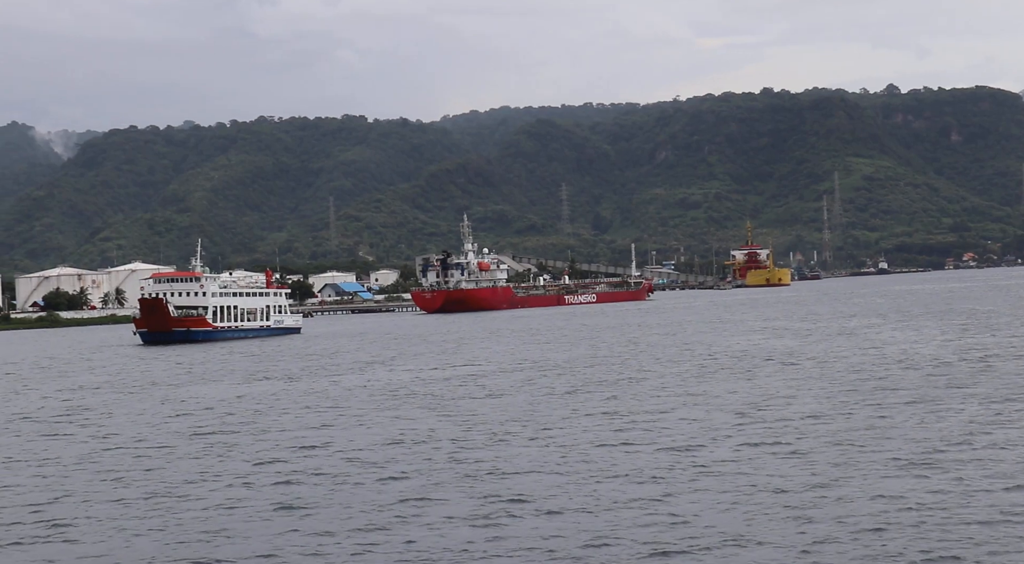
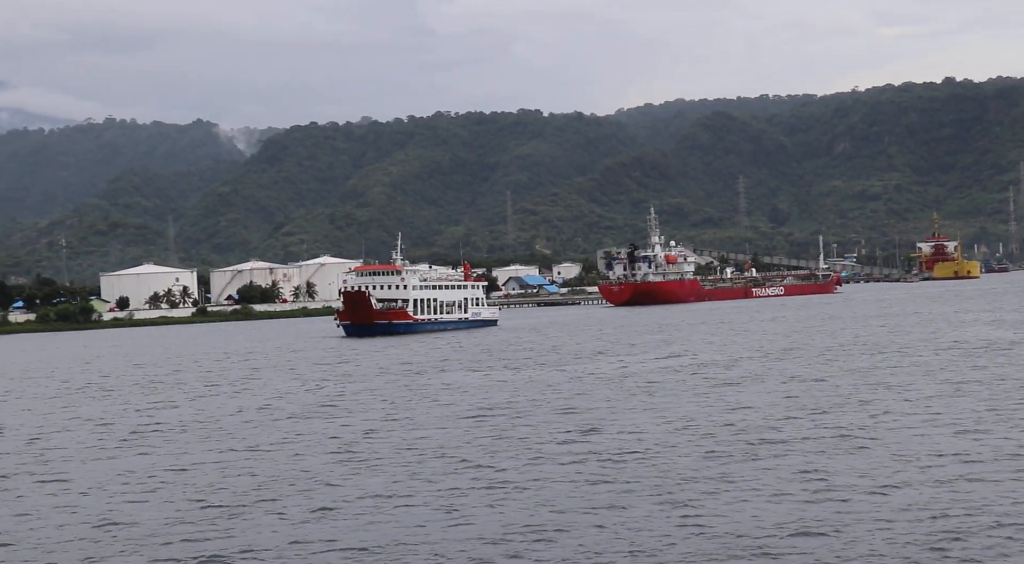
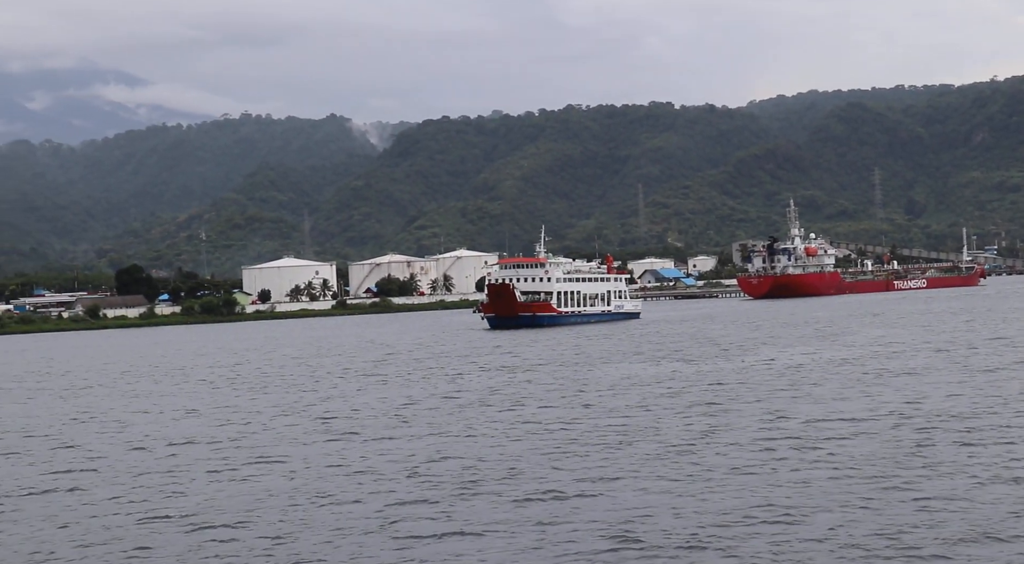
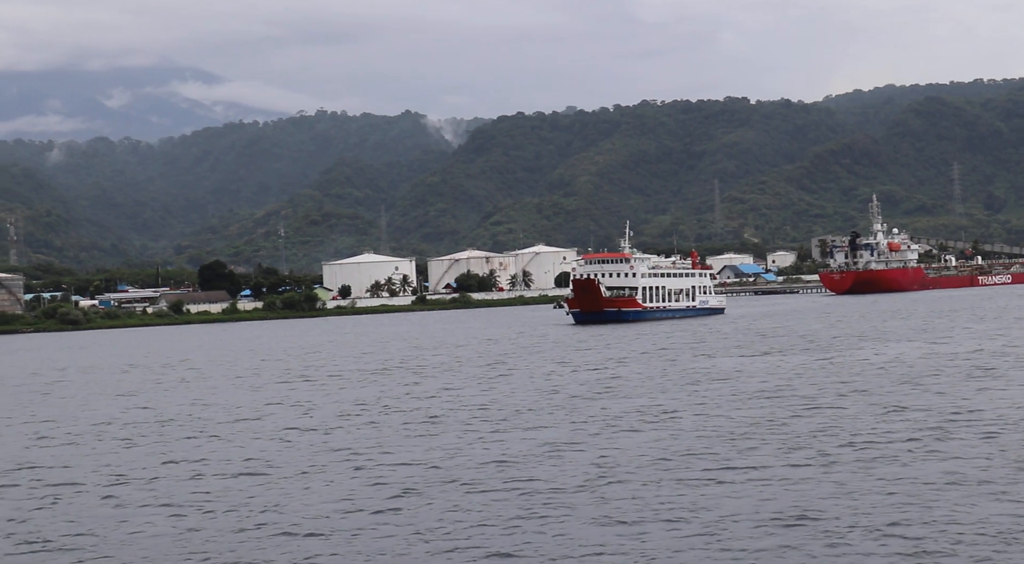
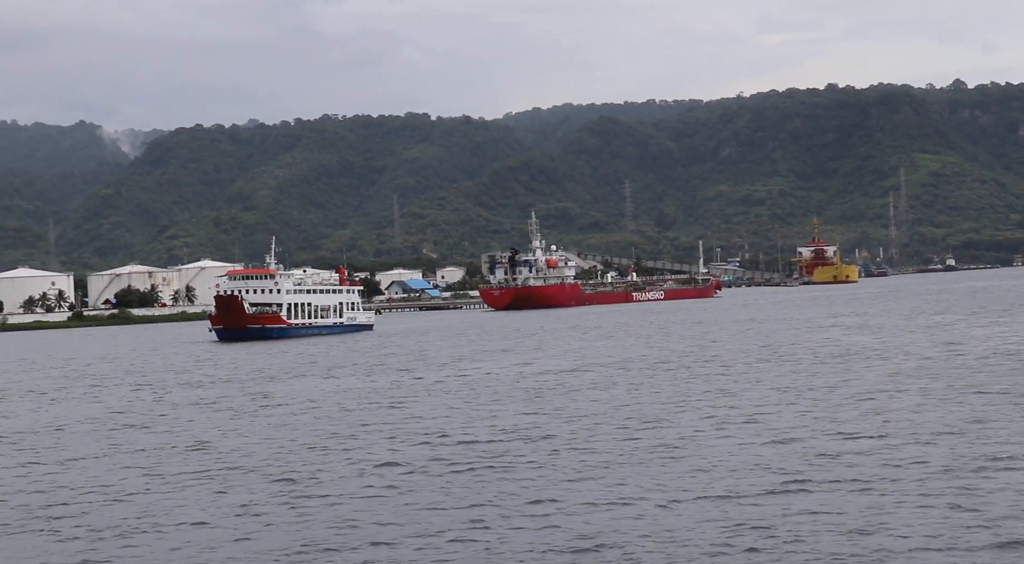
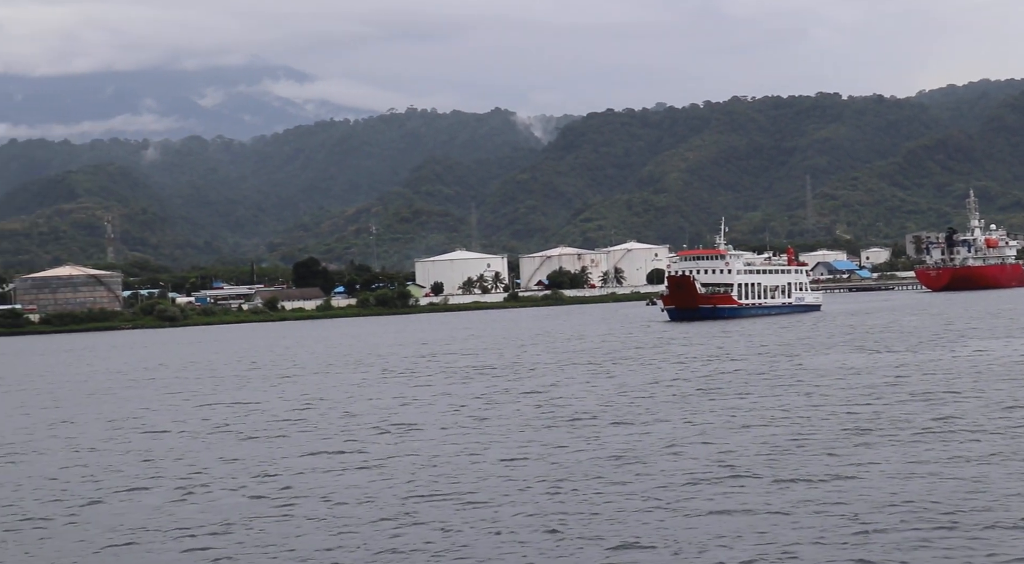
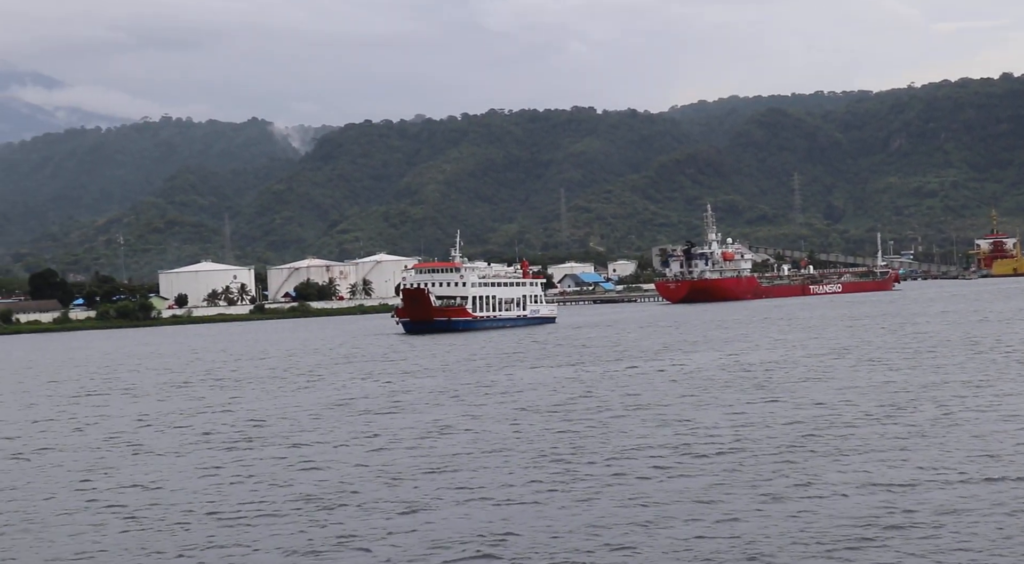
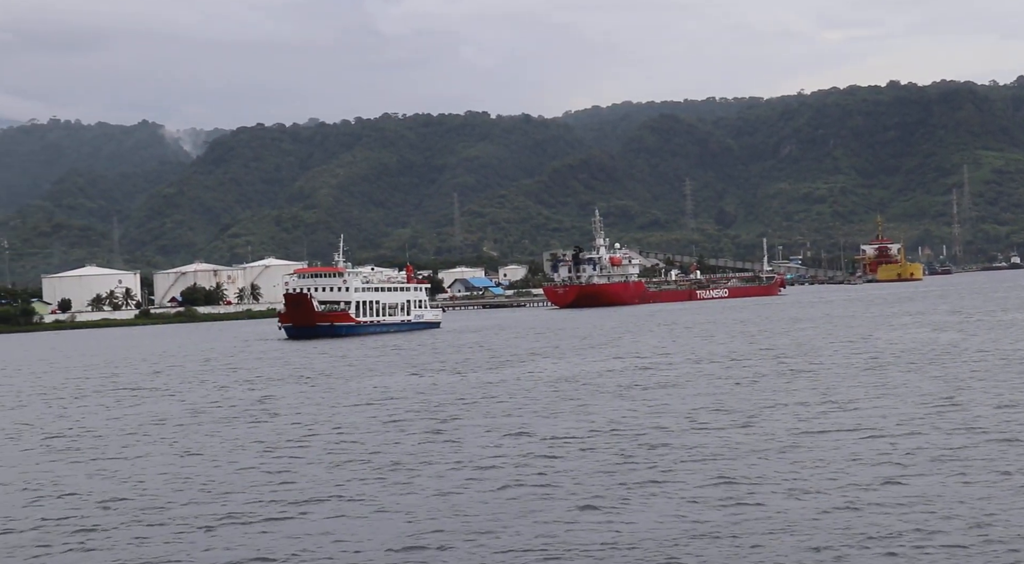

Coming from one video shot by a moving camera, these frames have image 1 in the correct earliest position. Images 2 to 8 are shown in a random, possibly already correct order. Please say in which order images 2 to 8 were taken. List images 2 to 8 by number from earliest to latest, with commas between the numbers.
5, 8, 2, 7, 3, 4, 6
